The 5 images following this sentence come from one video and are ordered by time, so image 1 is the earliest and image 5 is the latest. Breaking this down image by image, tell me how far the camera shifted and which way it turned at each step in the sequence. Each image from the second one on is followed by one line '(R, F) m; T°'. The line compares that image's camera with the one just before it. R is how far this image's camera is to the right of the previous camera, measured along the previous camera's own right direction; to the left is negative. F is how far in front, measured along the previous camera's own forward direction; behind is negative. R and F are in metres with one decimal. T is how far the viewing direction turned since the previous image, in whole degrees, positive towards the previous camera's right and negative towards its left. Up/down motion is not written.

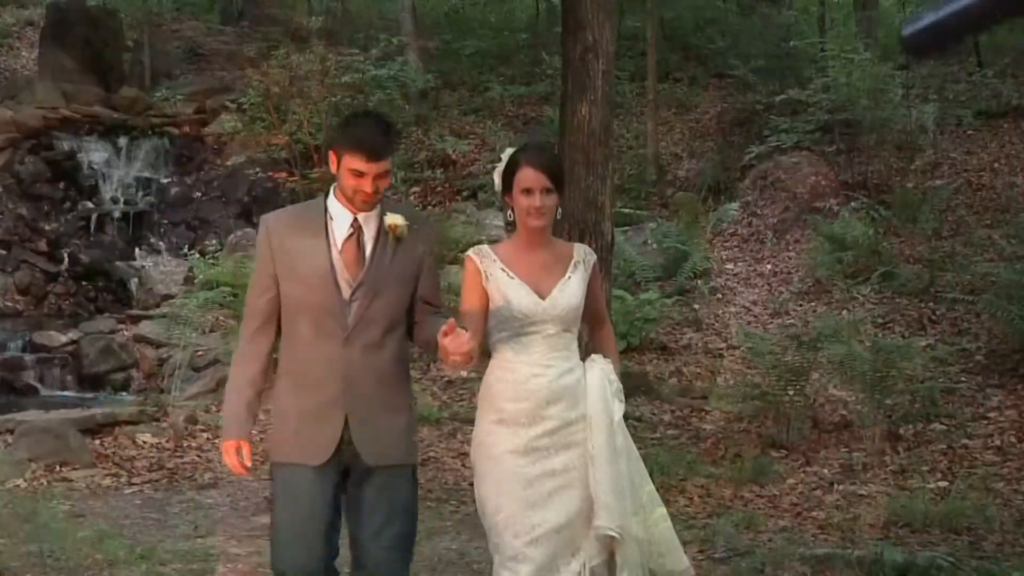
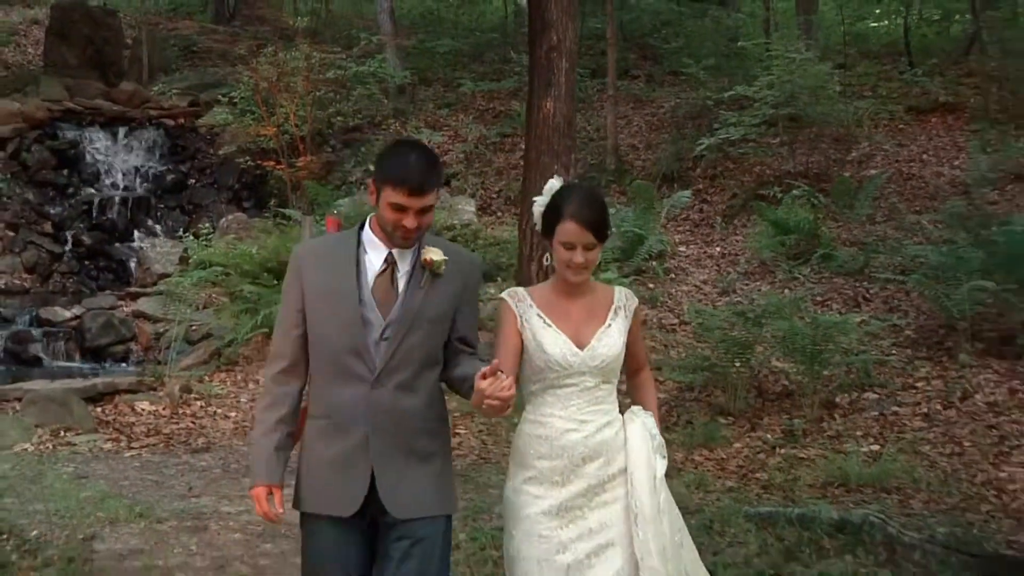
(+0.2, -0.4) m; 0°
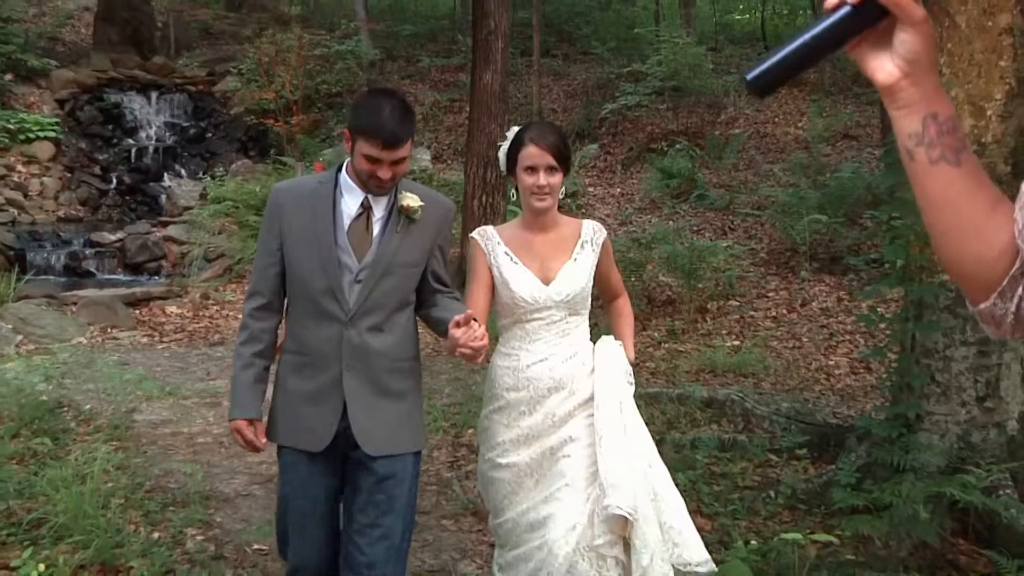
(+0.2, -1.6) m; +1°
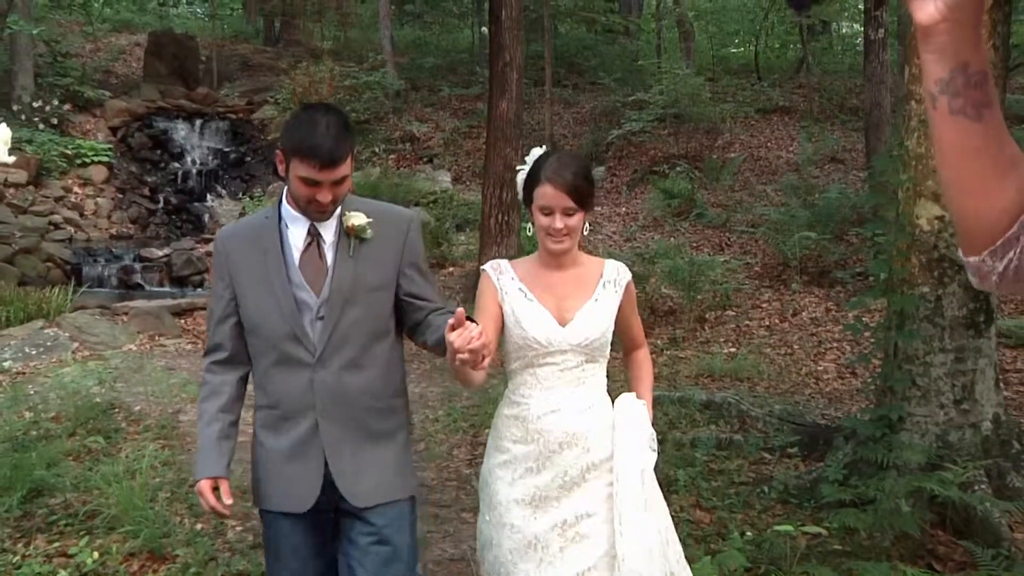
(0.0, -0.6) m; -1°
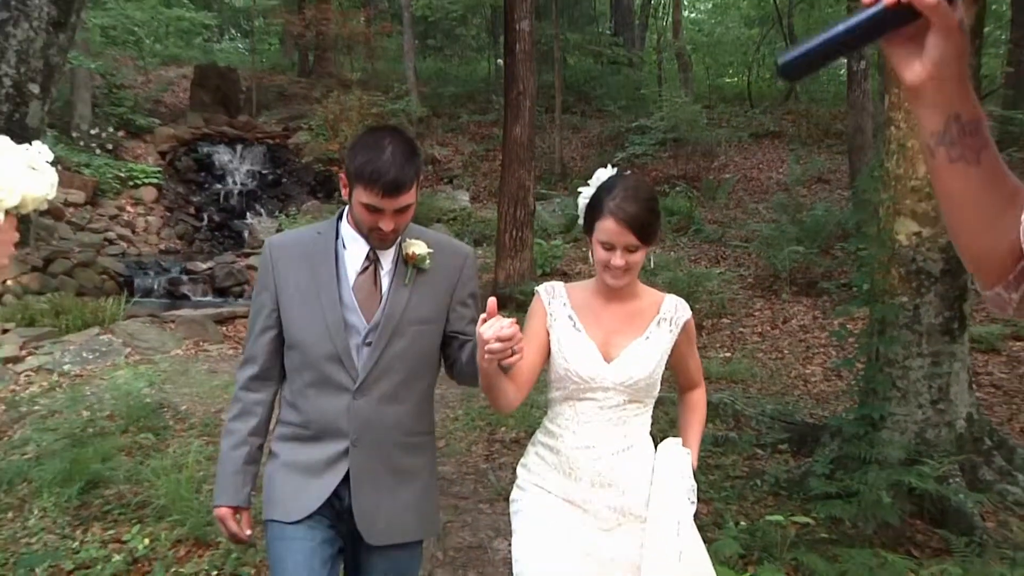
(0.0, -0.7) m; -1°
